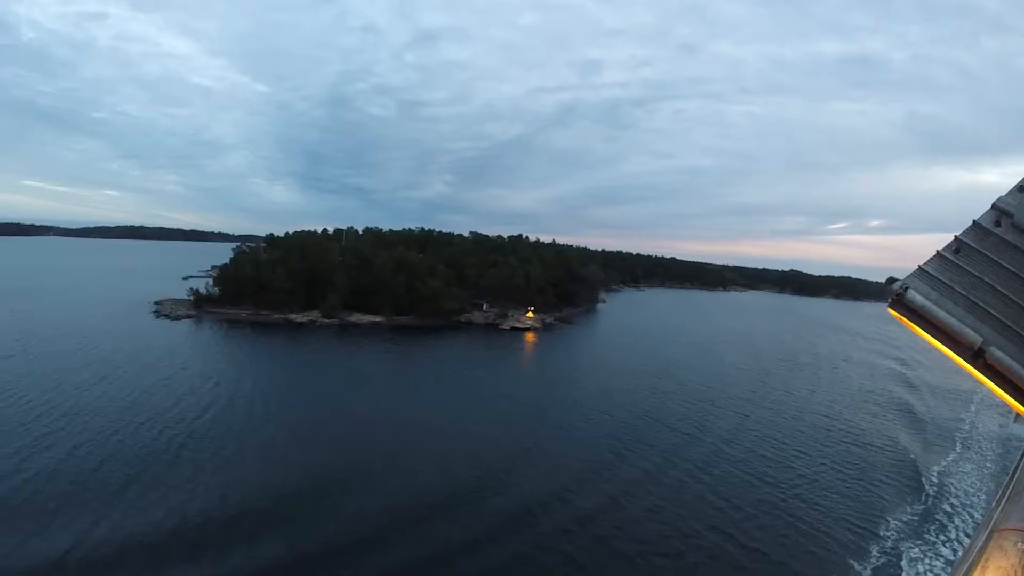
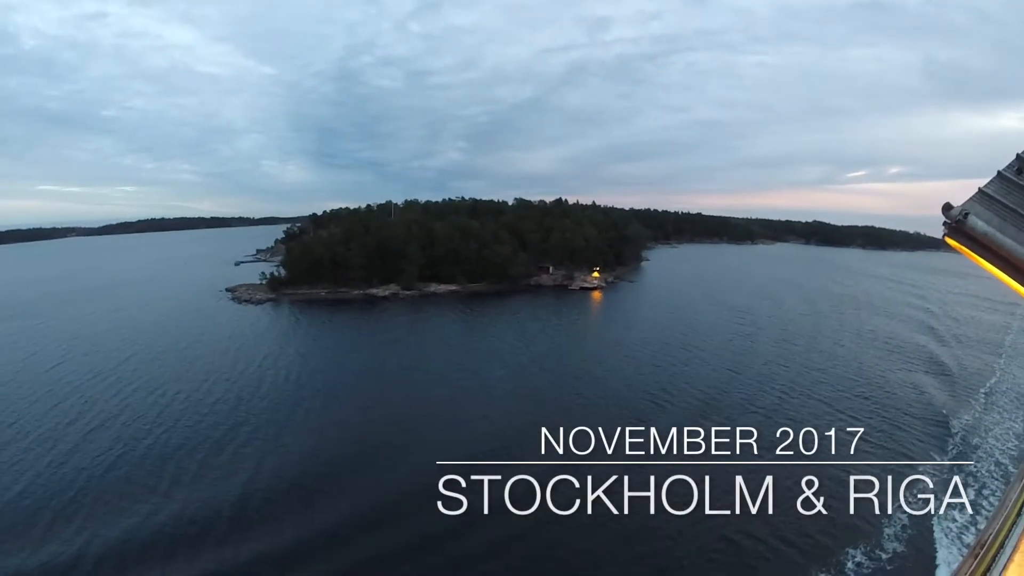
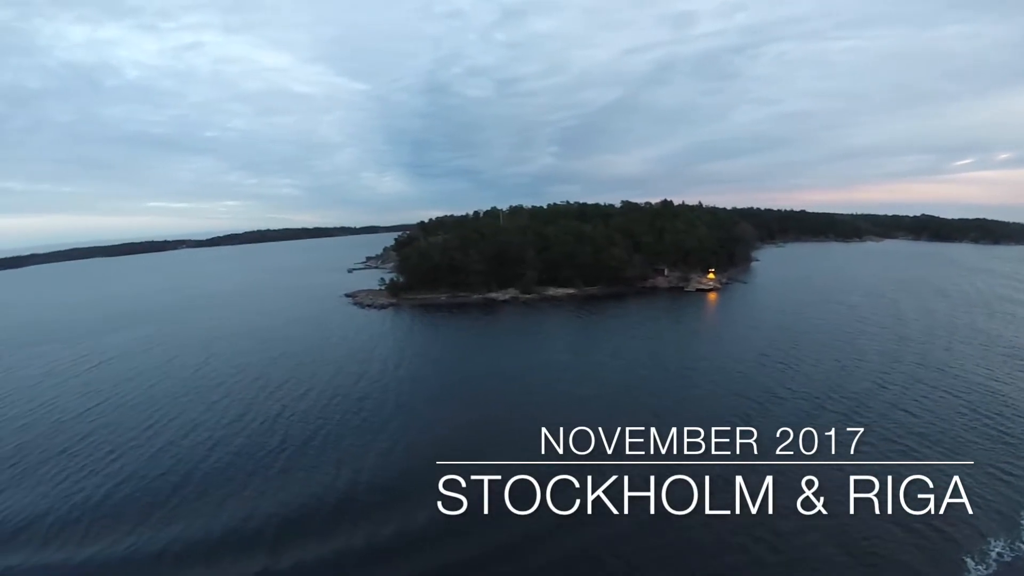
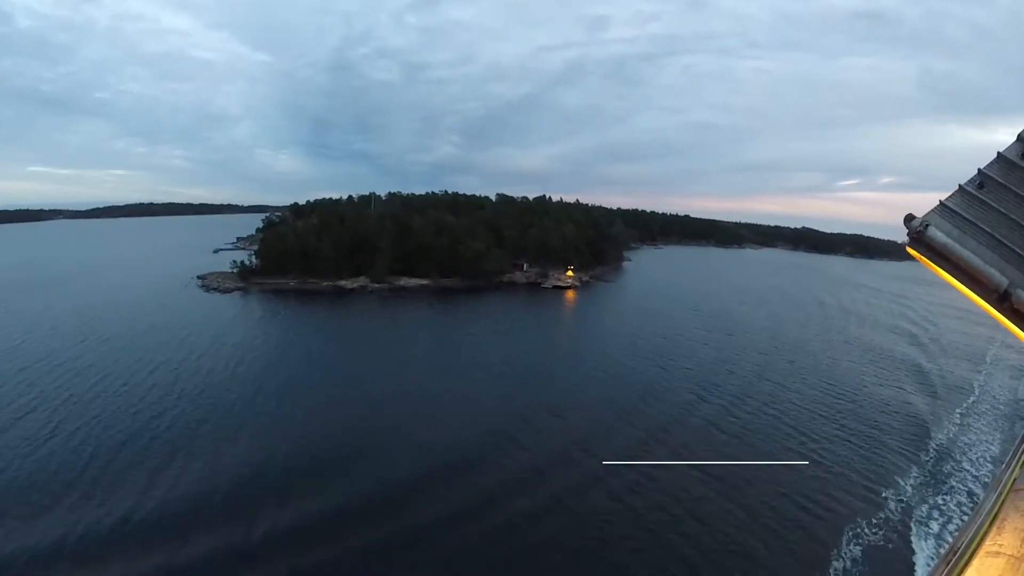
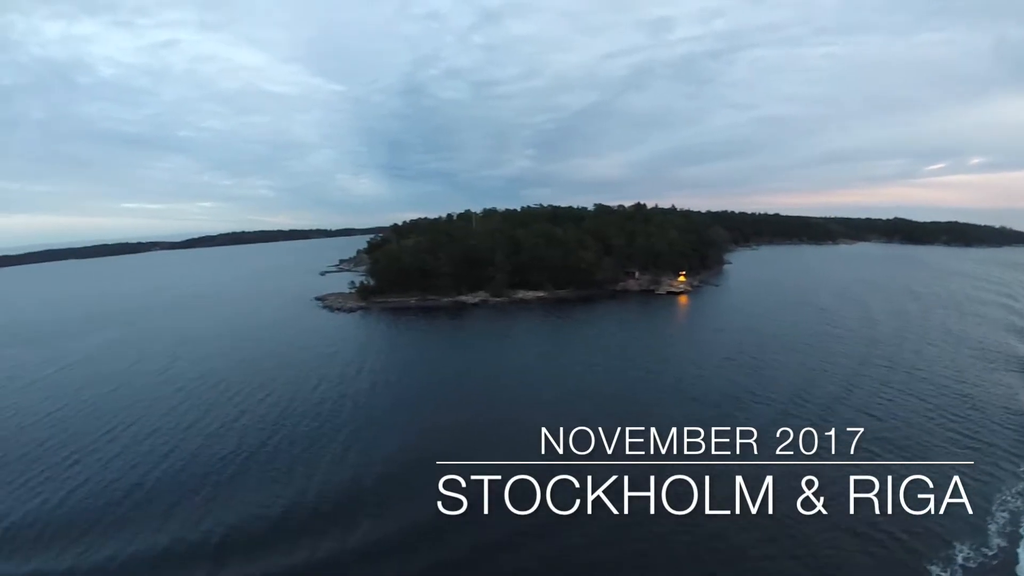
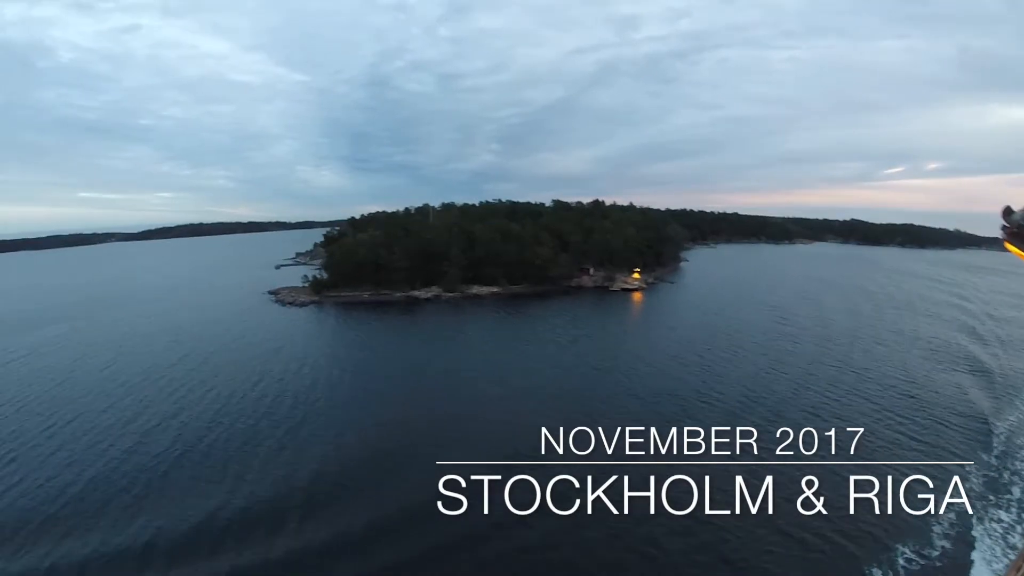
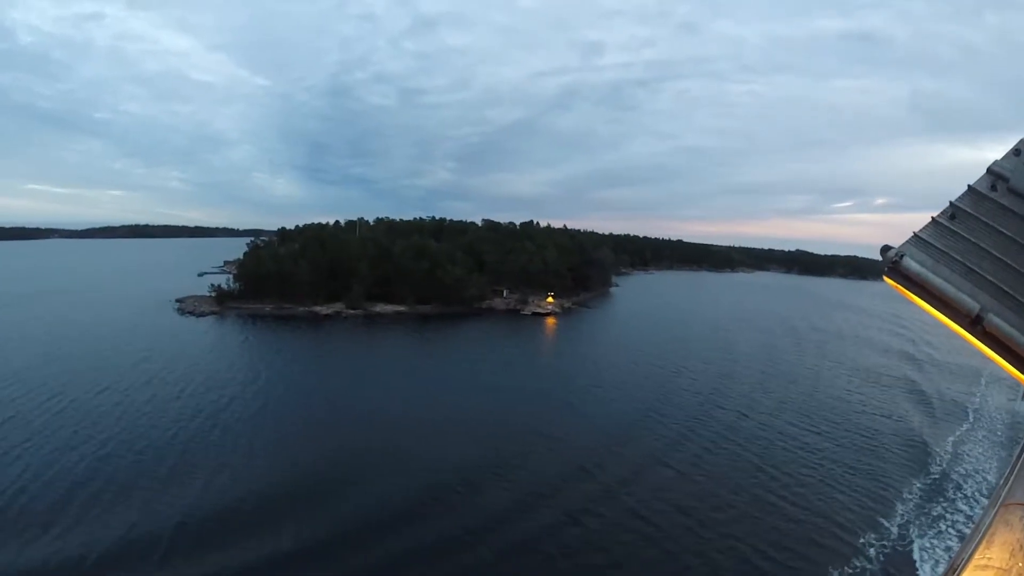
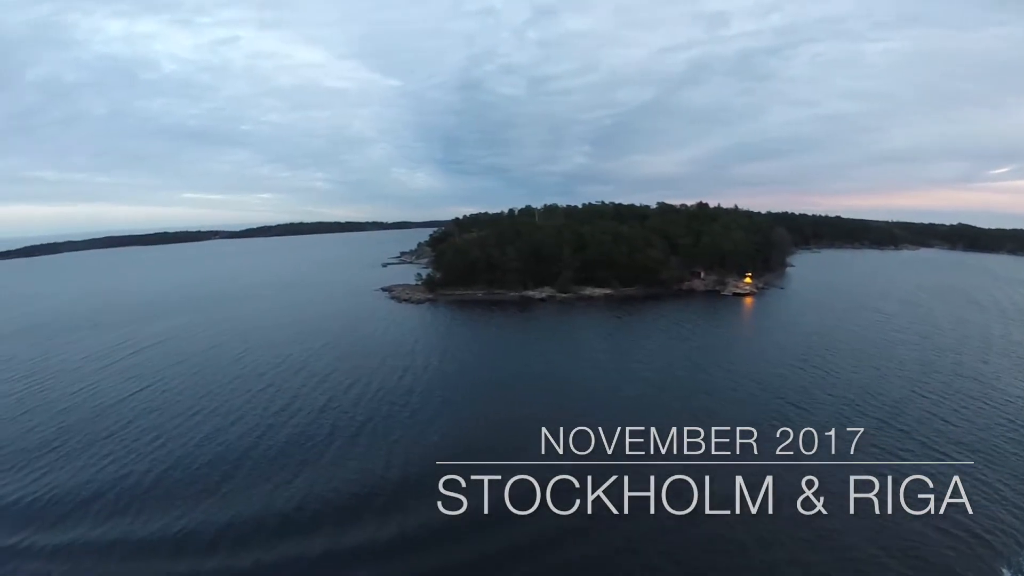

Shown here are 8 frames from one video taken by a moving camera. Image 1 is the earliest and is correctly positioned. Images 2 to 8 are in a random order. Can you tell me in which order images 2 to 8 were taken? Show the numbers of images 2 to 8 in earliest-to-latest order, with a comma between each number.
7, 4, 2, 6, 5, 3, 8
